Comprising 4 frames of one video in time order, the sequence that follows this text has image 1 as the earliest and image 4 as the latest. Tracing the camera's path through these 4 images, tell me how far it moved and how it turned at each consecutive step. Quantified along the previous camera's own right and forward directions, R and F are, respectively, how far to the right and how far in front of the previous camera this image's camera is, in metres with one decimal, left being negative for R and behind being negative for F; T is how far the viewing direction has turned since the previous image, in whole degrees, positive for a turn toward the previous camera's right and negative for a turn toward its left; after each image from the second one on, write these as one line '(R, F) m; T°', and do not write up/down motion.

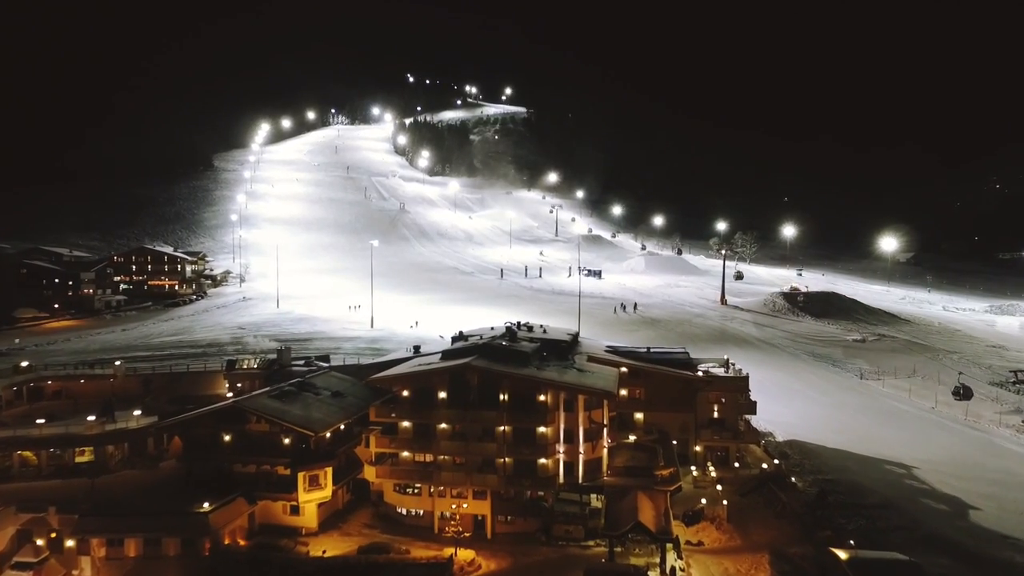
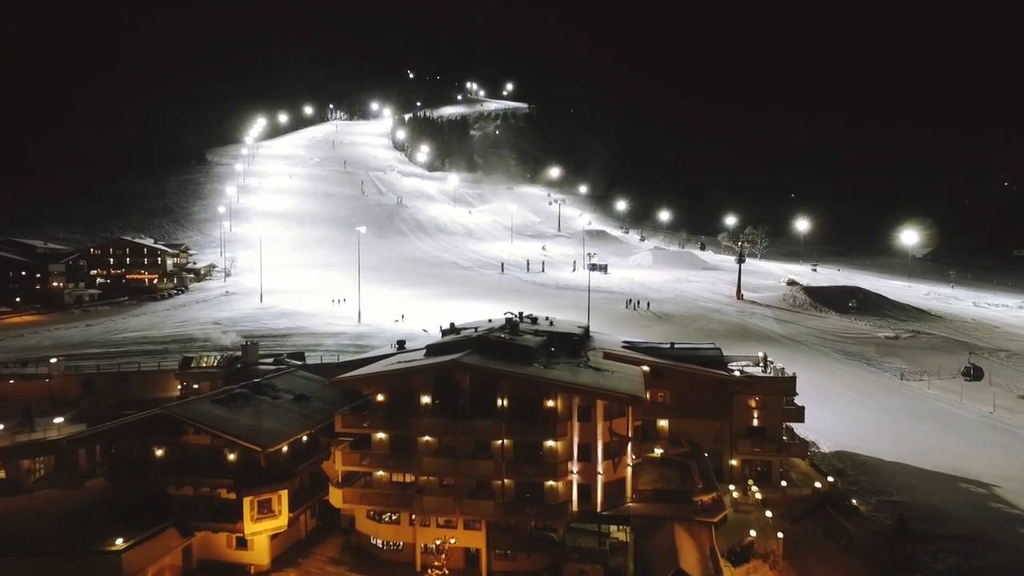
(0.0, +3.2) m; 0°
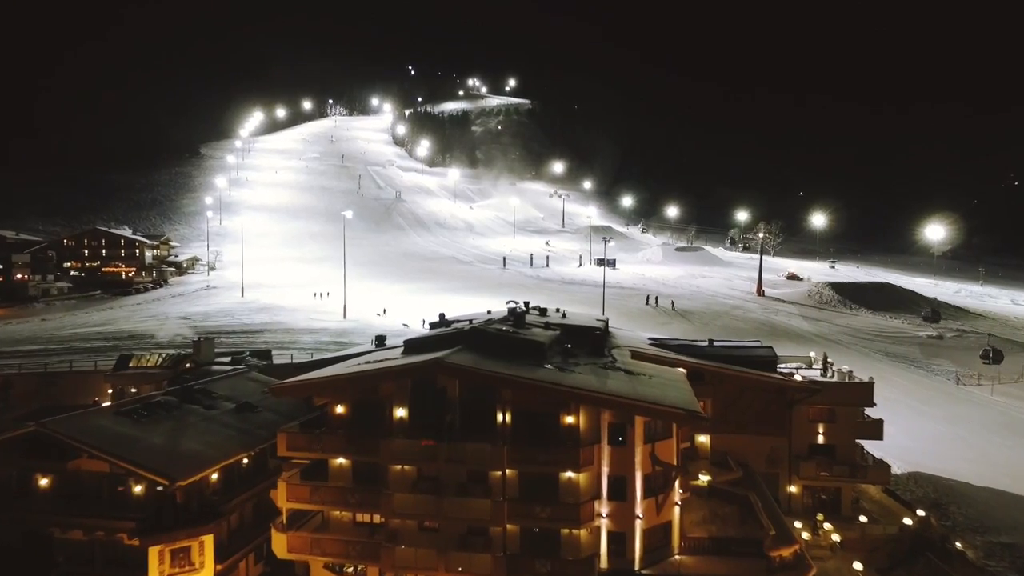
(0.0, +3.4) m; 0°
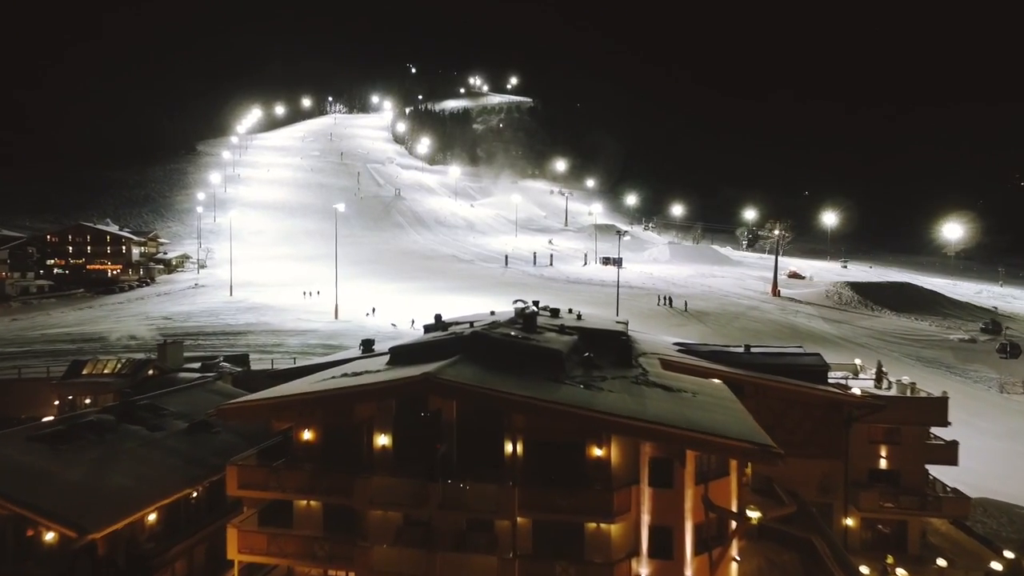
(-0.1, +2.0) m; 0°
